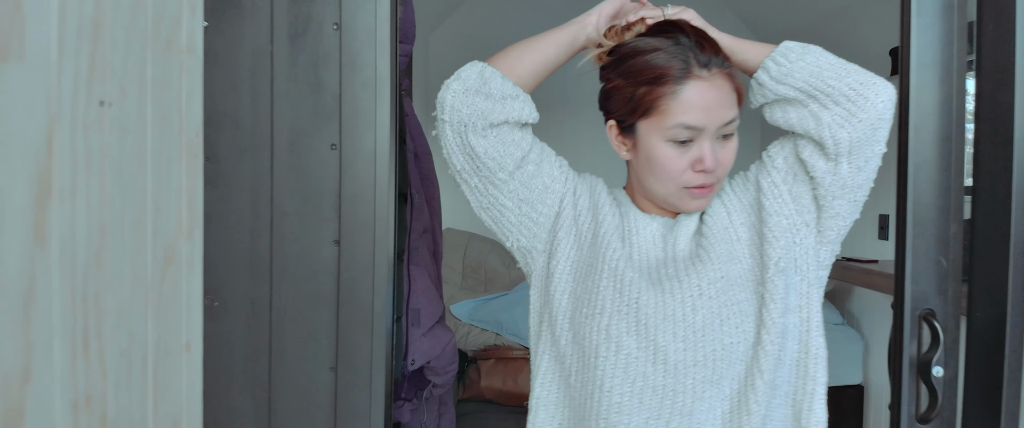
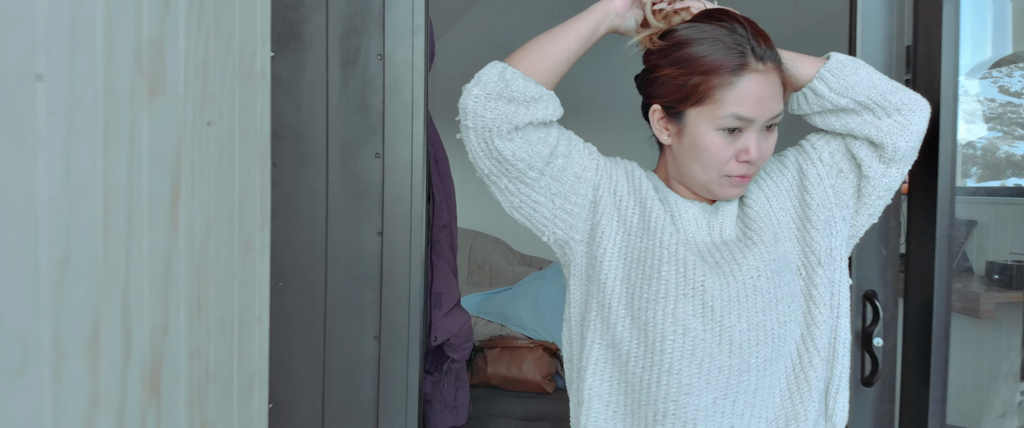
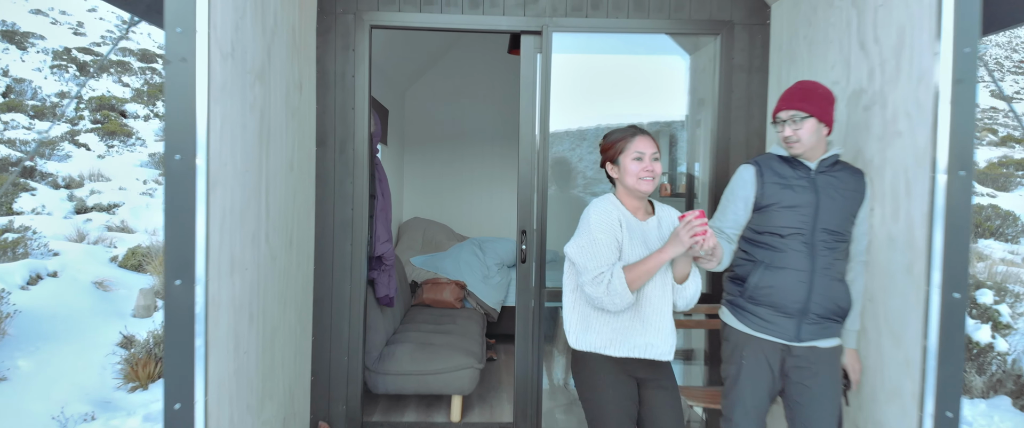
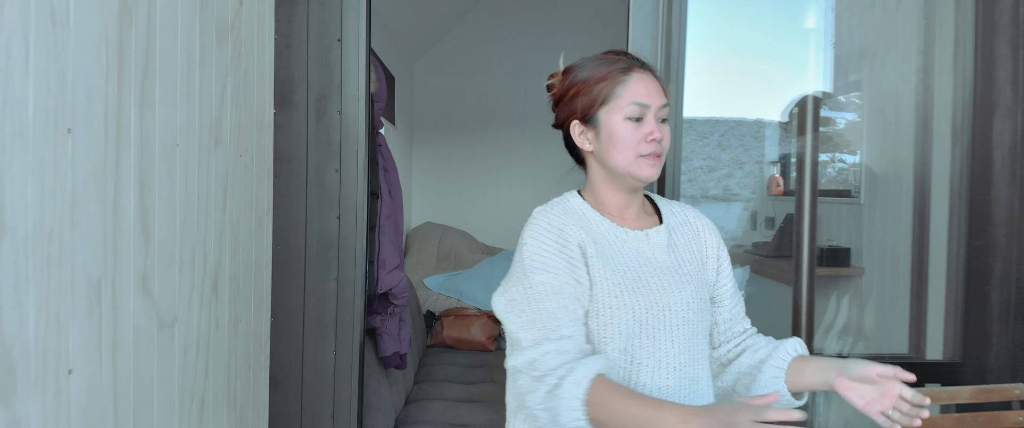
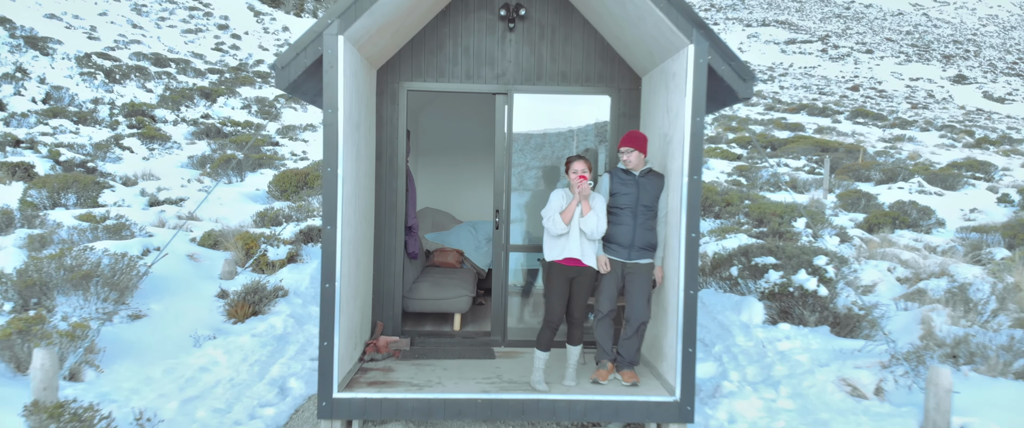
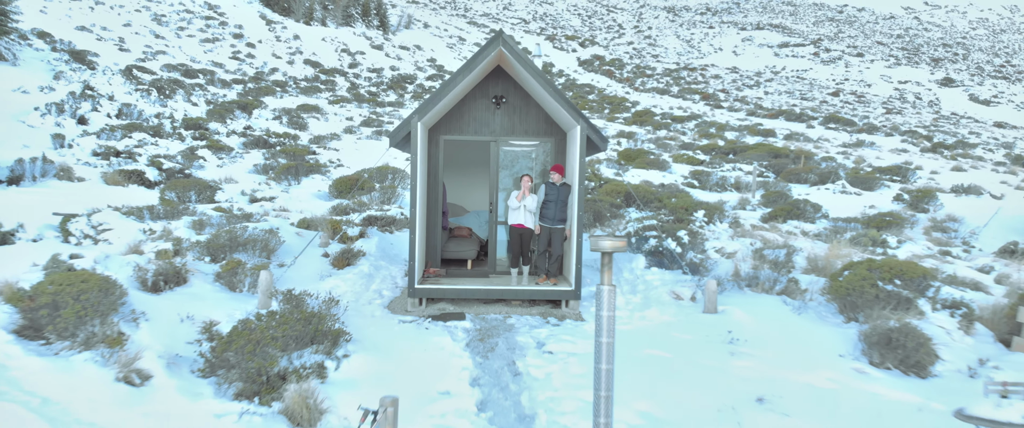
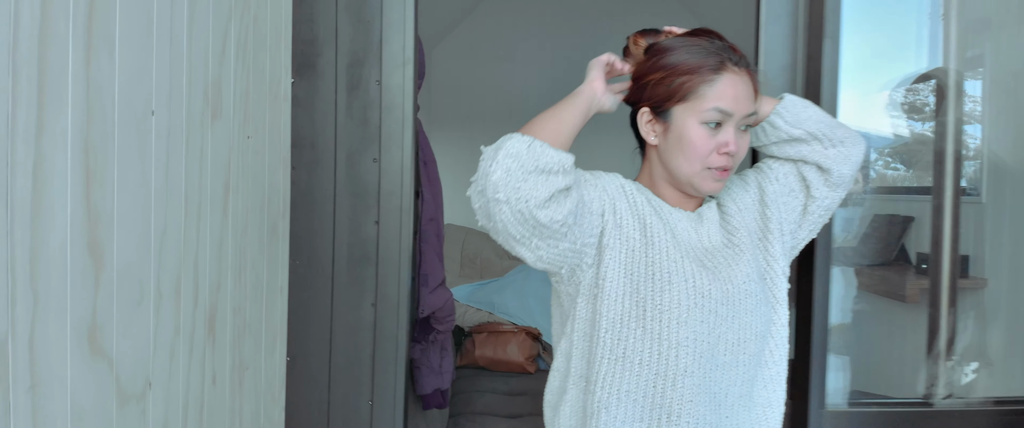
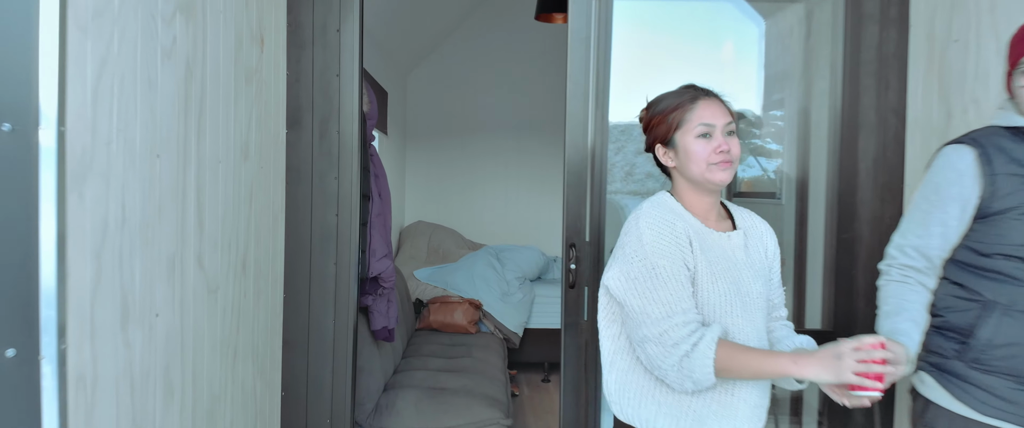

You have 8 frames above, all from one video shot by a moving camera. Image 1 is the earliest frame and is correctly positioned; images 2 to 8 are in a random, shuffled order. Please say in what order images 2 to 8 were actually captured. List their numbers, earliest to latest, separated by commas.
2, 7, 4, 8, 3, 5, 6
